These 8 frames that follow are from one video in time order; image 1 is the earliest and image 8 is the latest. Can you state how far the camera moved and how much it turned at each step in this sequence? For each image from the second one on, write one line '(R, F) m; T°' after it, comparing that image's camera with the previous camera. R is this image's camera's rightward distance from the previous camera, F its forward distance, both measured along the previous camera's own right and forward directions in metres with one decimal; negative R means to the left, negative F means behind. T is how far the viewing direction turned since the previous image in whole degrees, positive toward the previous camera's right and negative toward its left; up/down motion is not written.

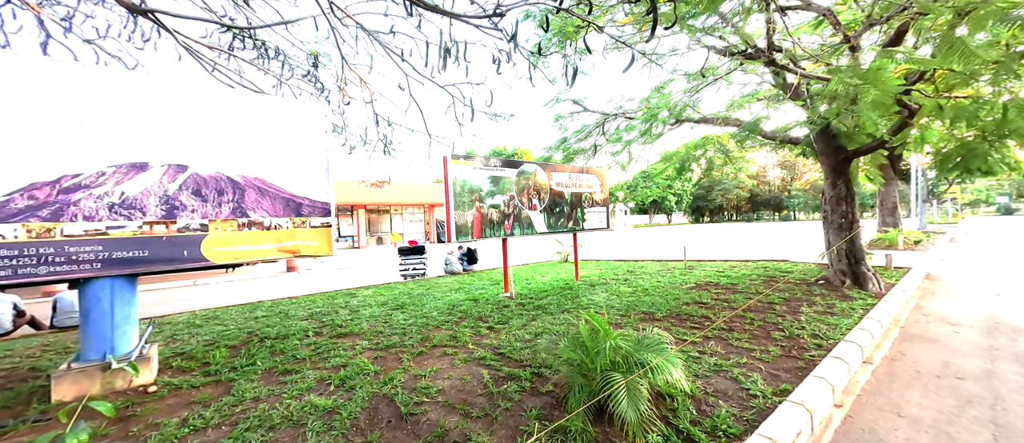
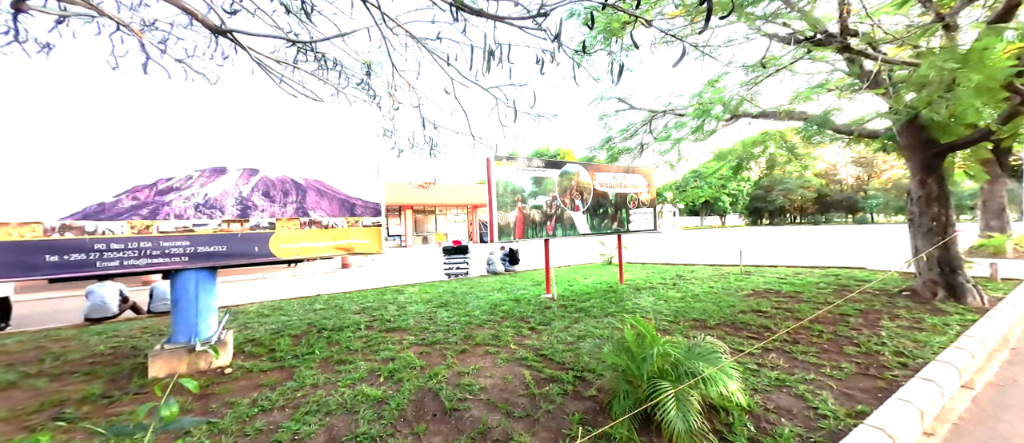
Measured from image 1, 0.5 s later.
(0.0, 0.0) m; -7°
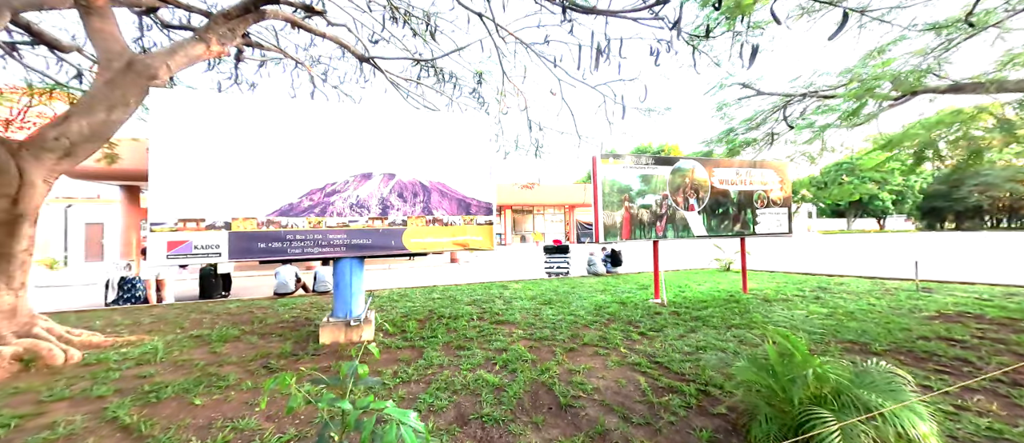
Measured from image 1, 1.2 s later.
(-0.1, -0.1) m; -15°
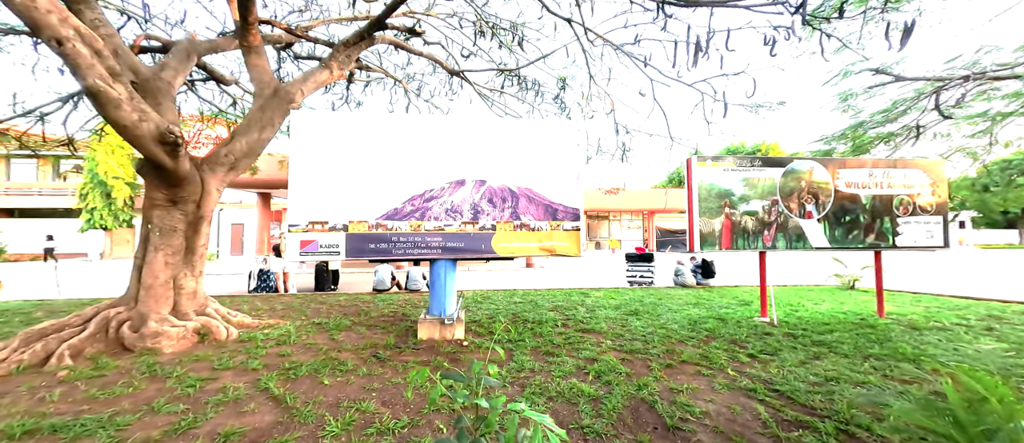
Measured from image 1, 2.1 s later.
(-0.2, 0.0) m; -12°
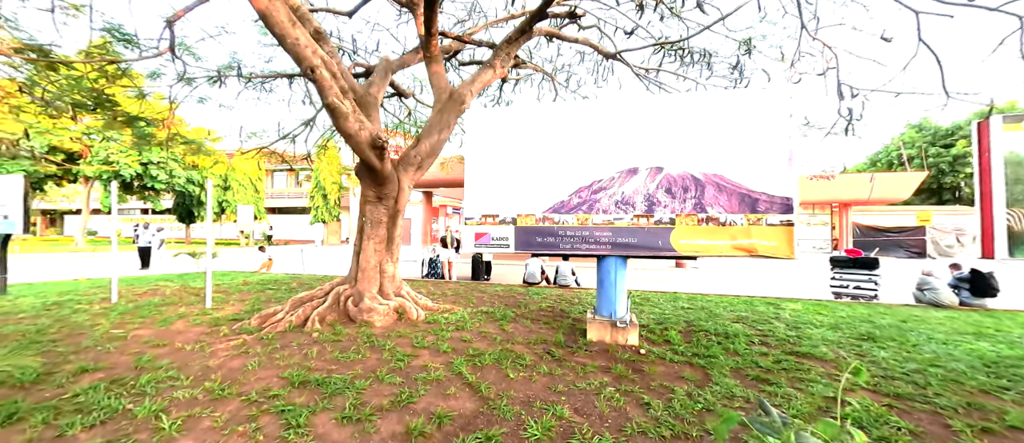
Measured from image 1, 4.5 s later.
(-0.5, +0.2) m; -21°
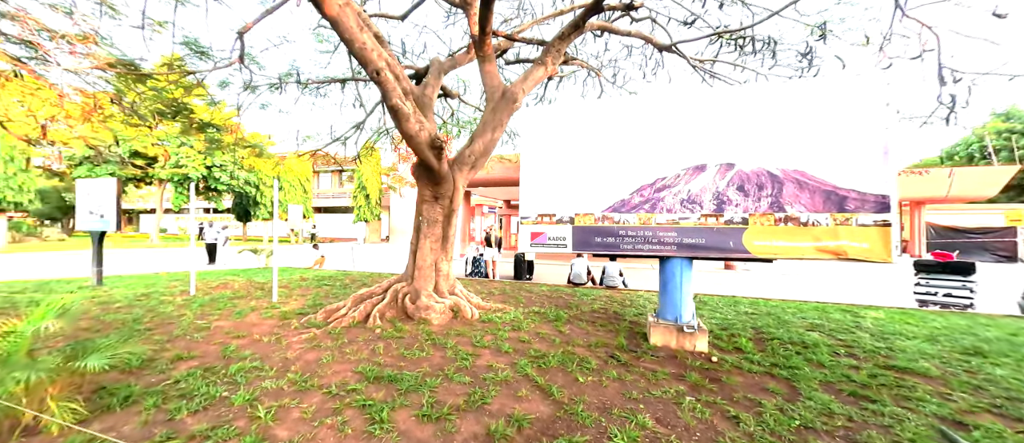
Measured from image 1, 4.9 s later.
(-0.3, 0.0) m; -5°
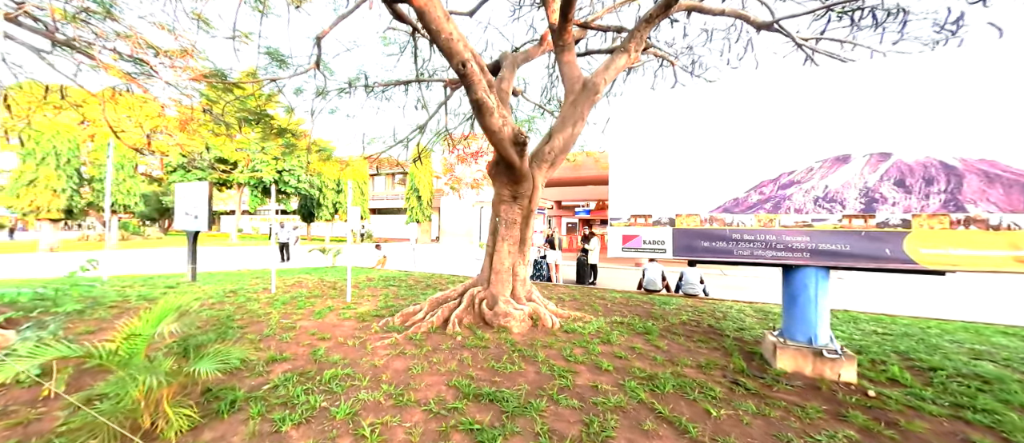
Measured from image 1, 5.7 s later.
(-0.5, +0.3) m; -7°
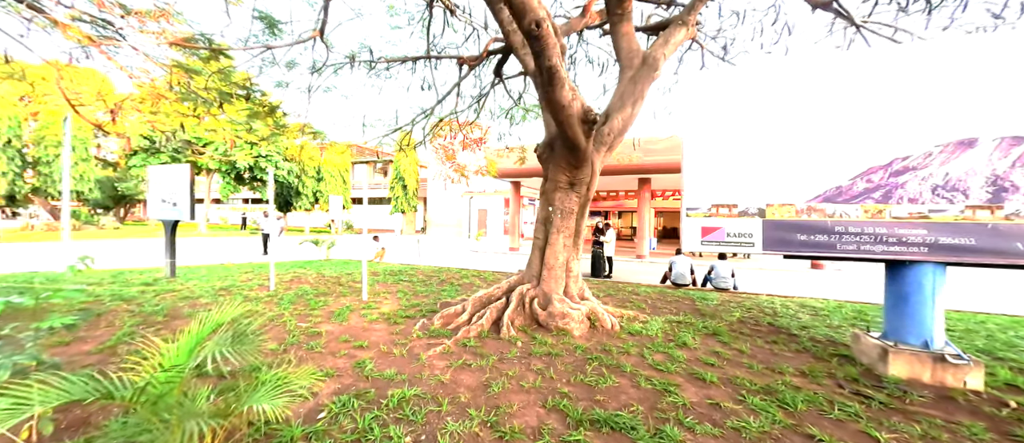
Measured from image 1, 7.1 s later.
(-0.8, +0.5) m; +4°
